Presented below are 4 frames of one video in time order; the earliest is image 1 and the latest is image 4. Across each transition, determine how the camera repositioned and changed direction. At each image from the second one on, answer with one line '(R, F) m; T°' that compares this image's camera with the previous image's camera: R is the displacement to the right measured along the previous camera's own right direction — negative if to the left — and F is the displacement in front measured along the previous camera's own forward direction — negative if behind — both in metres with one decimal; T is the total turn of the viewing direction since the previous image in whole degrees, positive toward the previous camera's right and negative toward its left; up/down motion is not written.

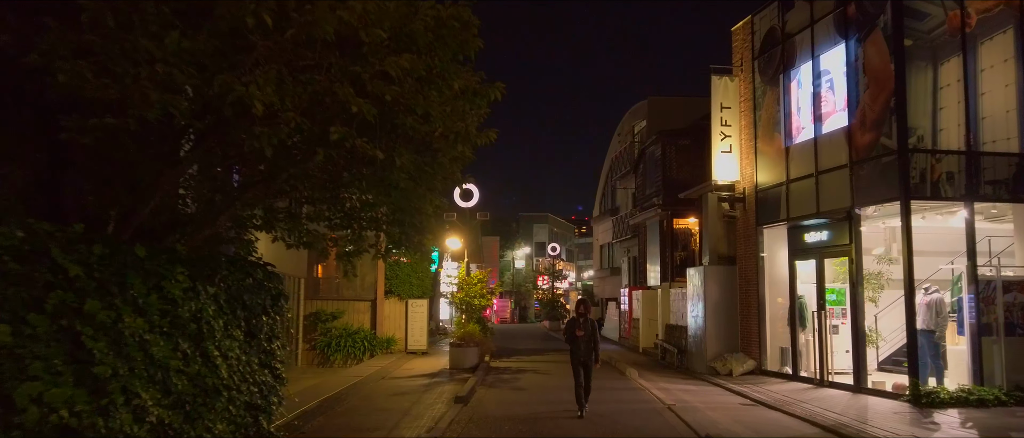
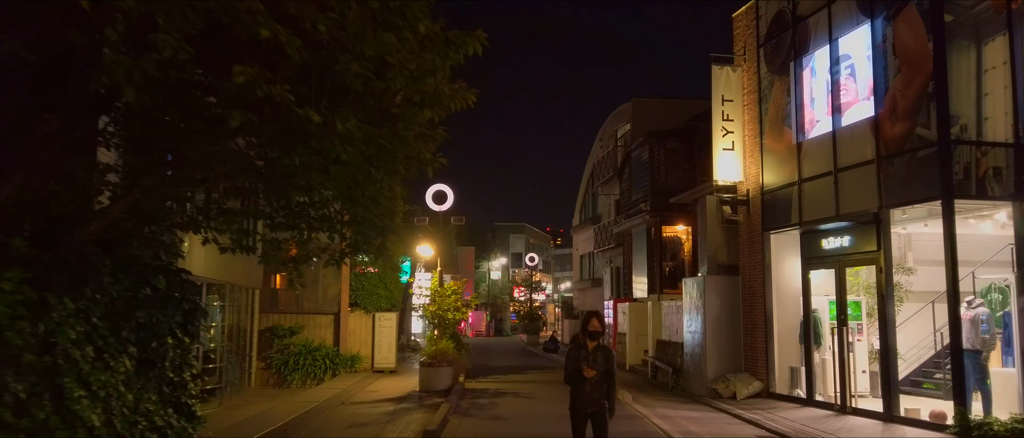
(-0.1, +1.9) m; +2°
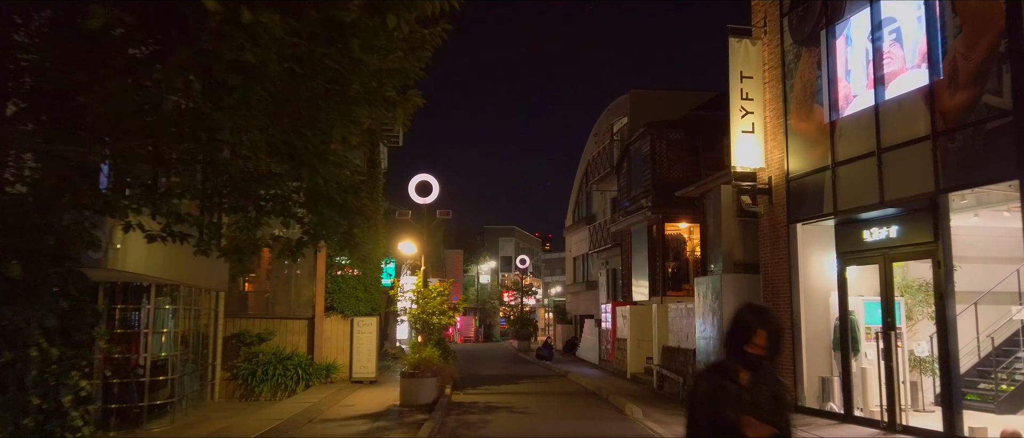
(-0.1, +1.8) m; +1°
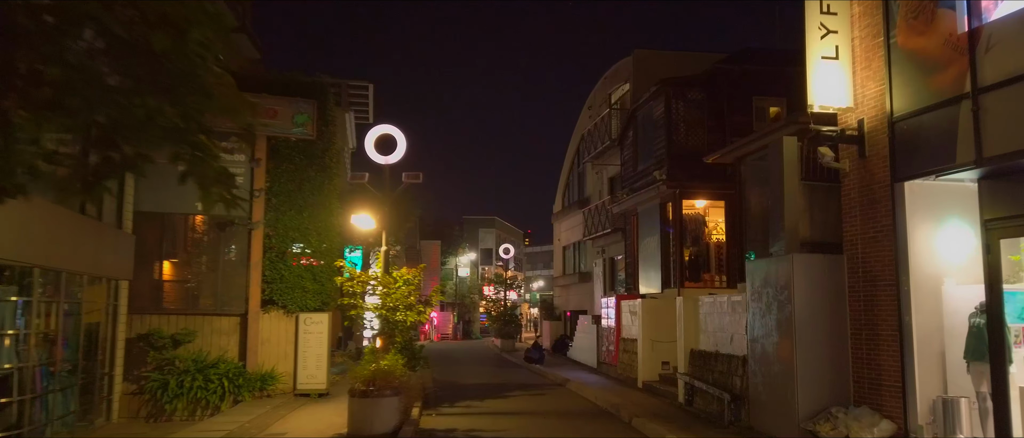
(-0.2, +4.0) m; +2°
